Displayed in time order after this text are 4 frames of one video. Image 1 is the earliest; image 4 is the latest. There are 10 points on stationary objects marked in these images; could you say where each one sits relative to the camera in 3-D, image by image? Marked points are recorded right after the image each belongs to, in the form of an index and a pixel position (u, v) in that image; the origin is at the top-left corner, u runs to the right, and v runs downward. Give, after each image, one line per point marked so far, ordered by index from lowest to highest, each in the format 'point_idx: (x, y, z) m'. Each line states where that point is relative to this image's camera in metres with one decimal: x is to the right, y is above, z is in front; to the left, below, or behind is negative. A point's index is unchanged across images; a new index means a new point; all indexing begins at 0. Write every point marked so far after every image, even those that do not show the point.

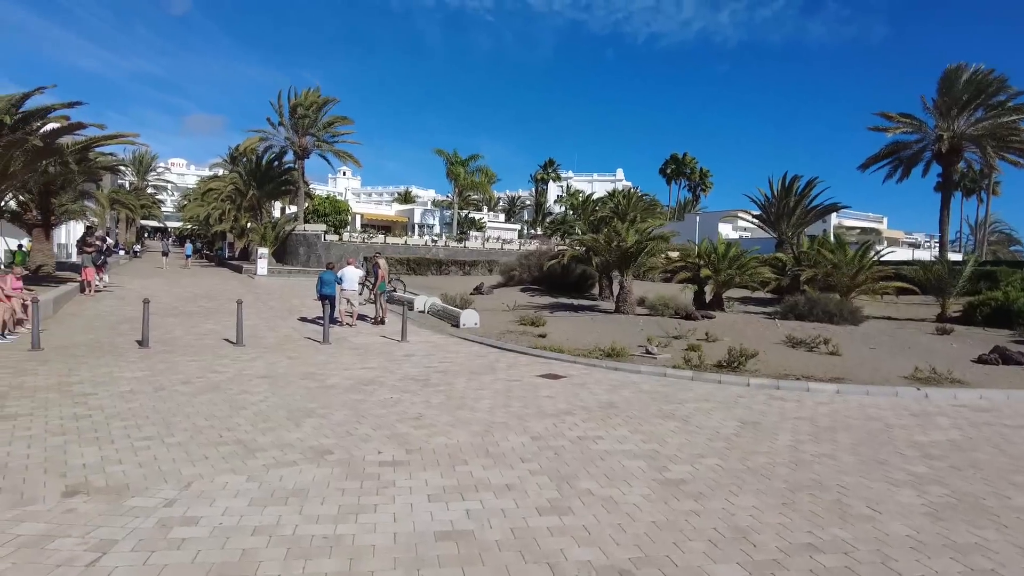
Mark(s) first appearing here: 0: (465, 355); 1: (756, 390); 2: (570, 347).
0: (-0.9, -1.2, +11.8) m
1: (+3.8, -1.6, +10.1) m
2: (+1.2, -1.2, +12.7) m
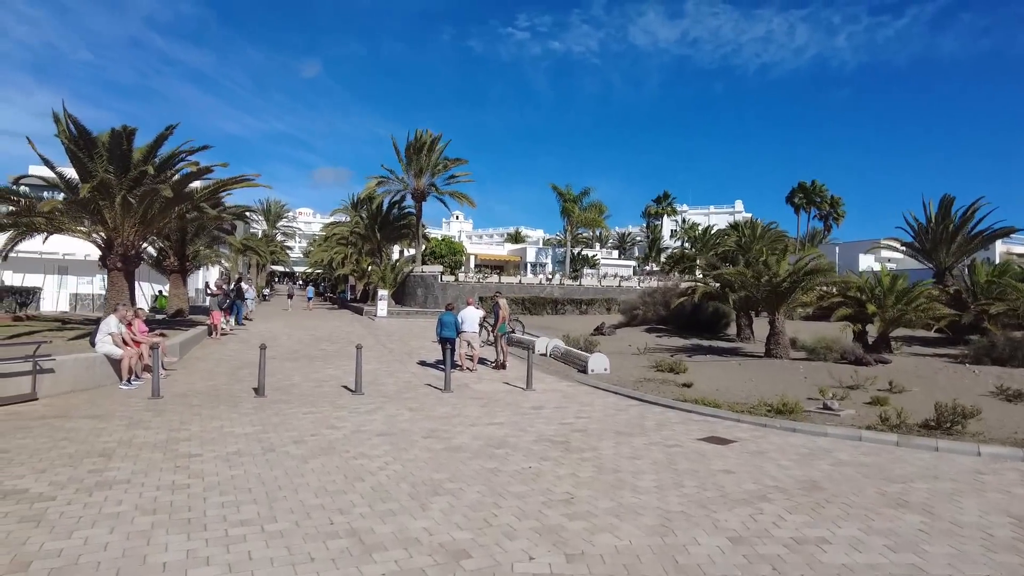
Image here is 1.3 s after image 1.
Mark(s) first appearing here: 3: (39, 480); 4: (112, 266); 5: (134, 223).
0: (+1.5, -1.9, +10.2) m
1: (+5.8, -2.1, +7.7) m
2: (+3.6, -1.9, +10.8) m
3: (-4.2, -1.7, +5.7) m
4: (-9.8, +0.5, +15.8) m
5: (-9.2, +1.6, +15.7) m
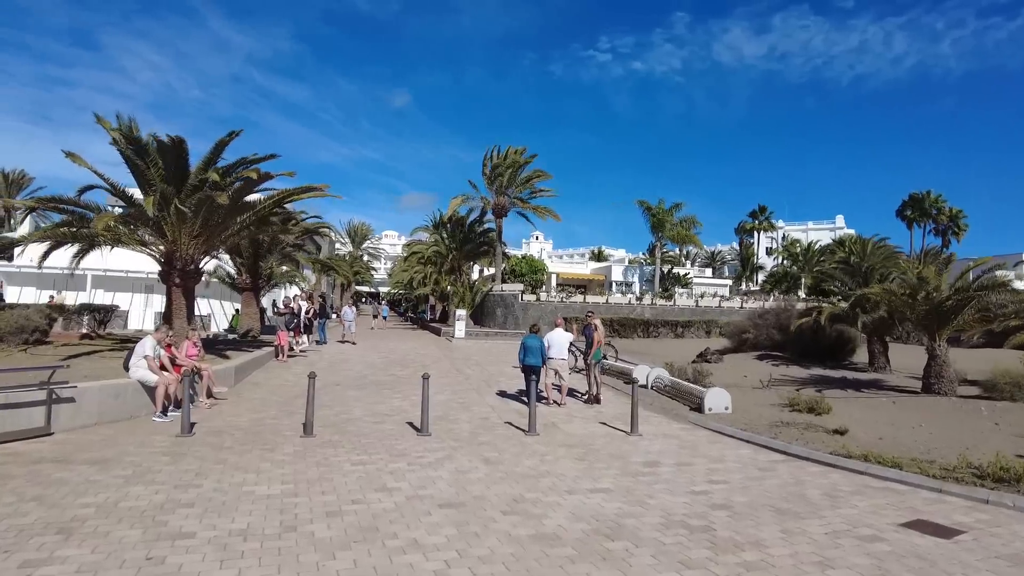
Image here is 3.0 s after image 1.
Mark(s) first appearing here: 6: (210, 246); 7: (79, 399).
0: (+2.7, -2.1, +7.6) m
1: (+6.7, -2.2, +4.6) m
2: (+4.9, -2.1, +7.9) m
3: (-3.4, -1.8, +3.9) m
4: (-7.8, +0.1, +14.6) m
5: (-7.2, +1.2, +14.5) m
6: (-7.2, +1.0, +15.3) m
7: (-5.9, -1.5, +8.8) m
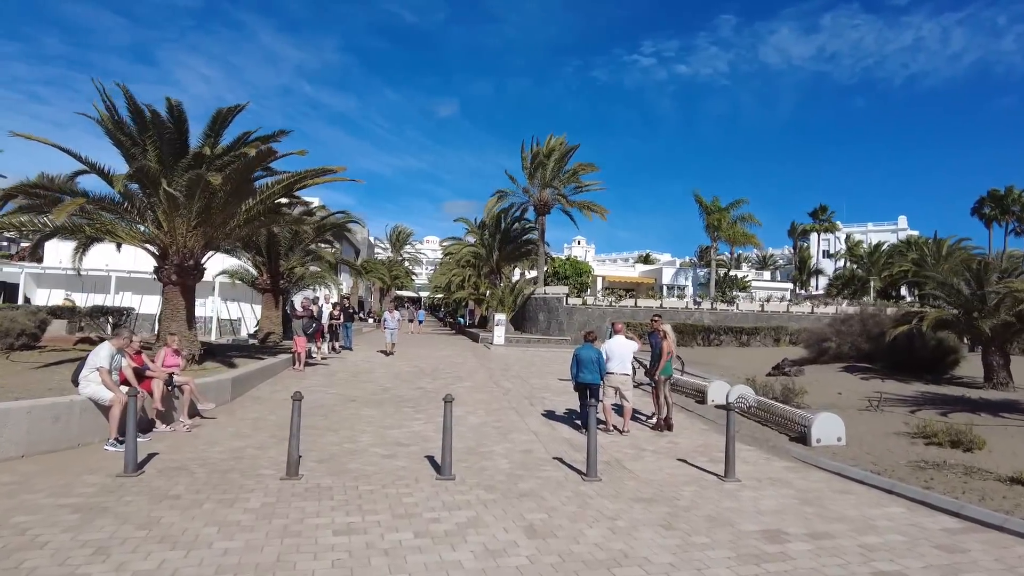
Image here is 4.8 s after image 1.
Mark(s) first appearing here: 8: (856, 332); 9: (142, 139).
0: (+3.2, -2.0, +5.0) m
1: (+7.0, -2.1, +1.7) m
2: (+5.4, -2.0, +5.2) m
3: (-3.2, -1.6, +1.7) m
4: (-6.9, +0.2, +12.7) m
5: (-6.3, +1.2, +12.5) m
6: (-6.2, +1.0, +13.4) m
7: (-5.4, -1.4, +6.7) m
8: (+10.6, -1.4, +19.8) m
9: (-6.8, +2.8, +11.8) m
